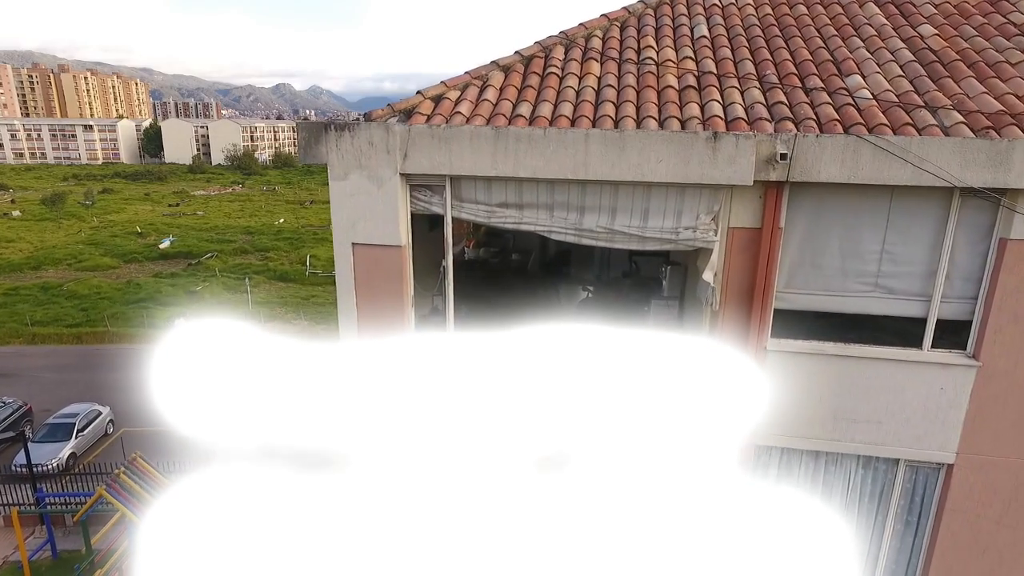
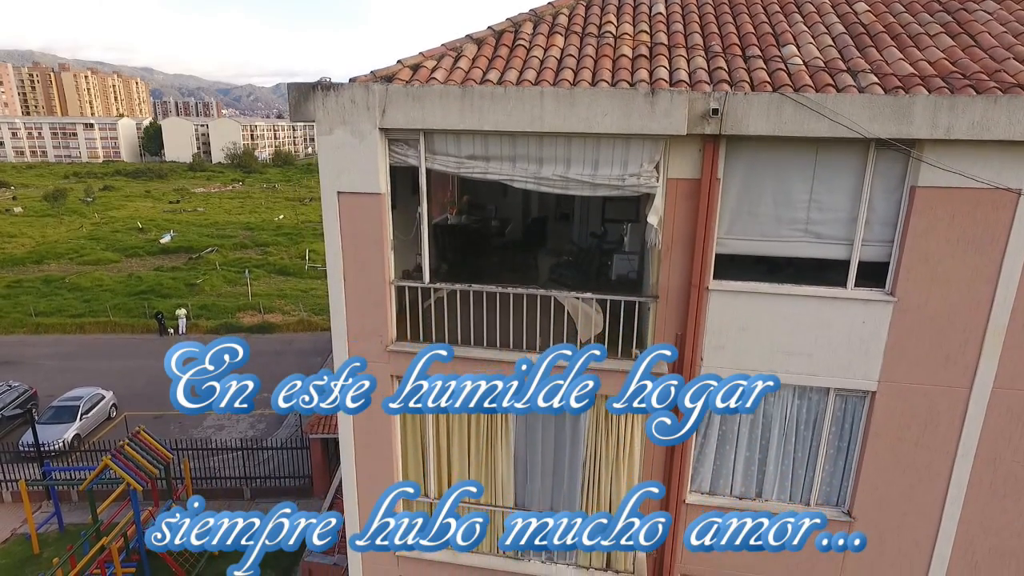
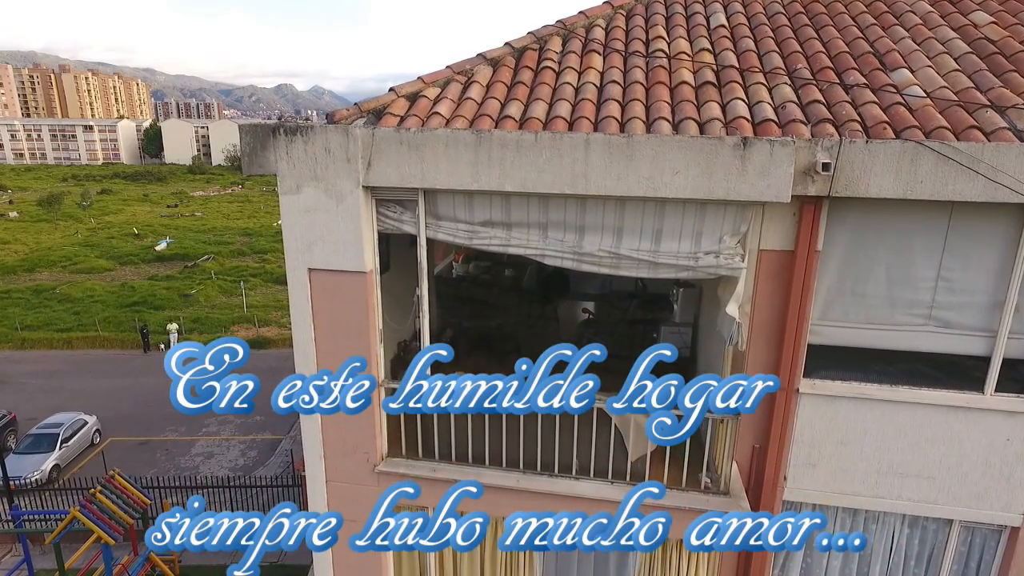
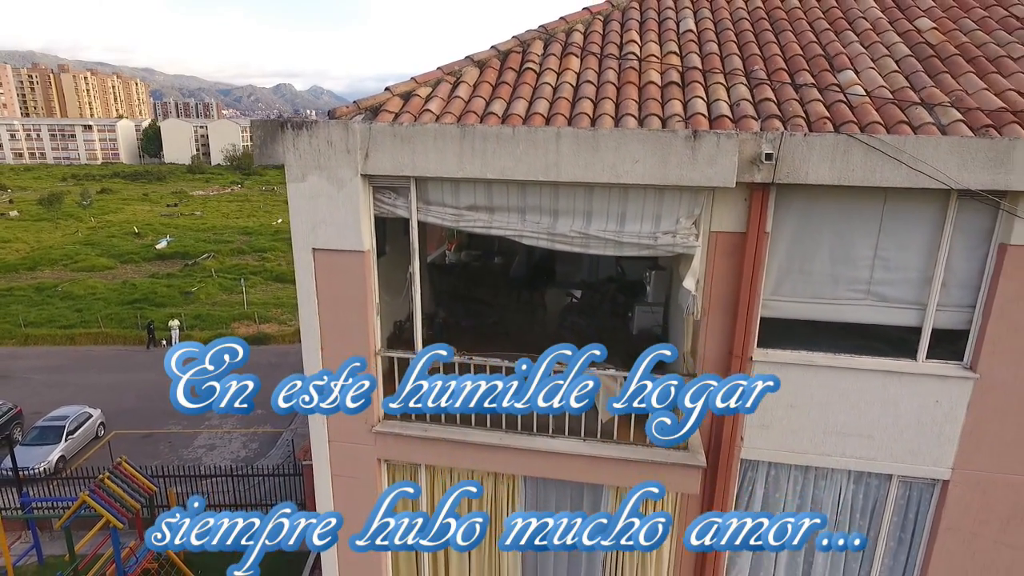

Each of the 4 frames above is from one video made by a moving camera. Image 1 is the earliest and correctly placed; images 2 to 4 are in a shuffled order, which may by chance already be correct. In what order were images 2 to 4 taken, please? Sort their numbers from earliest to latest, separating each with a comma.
3, 4, 2
